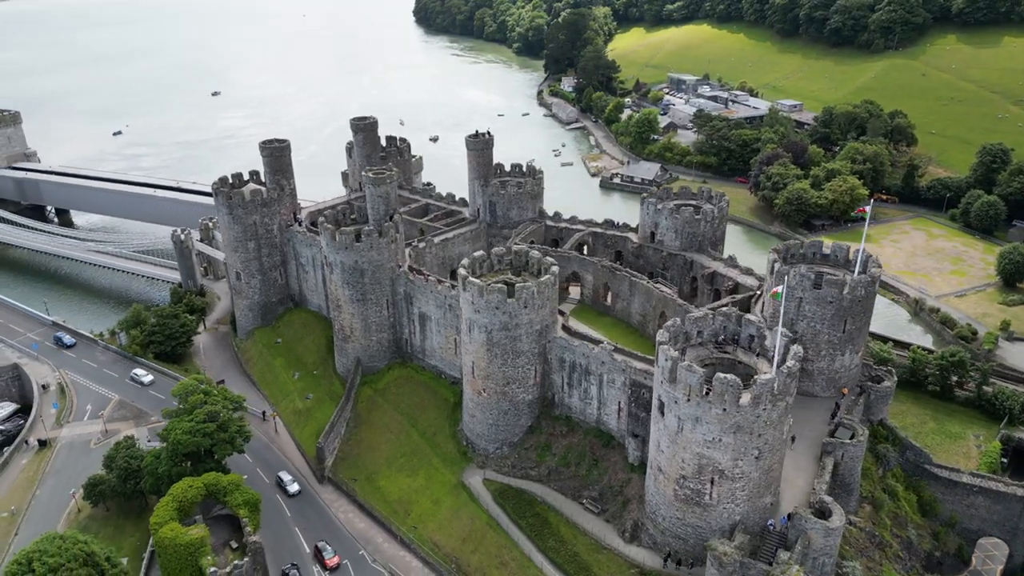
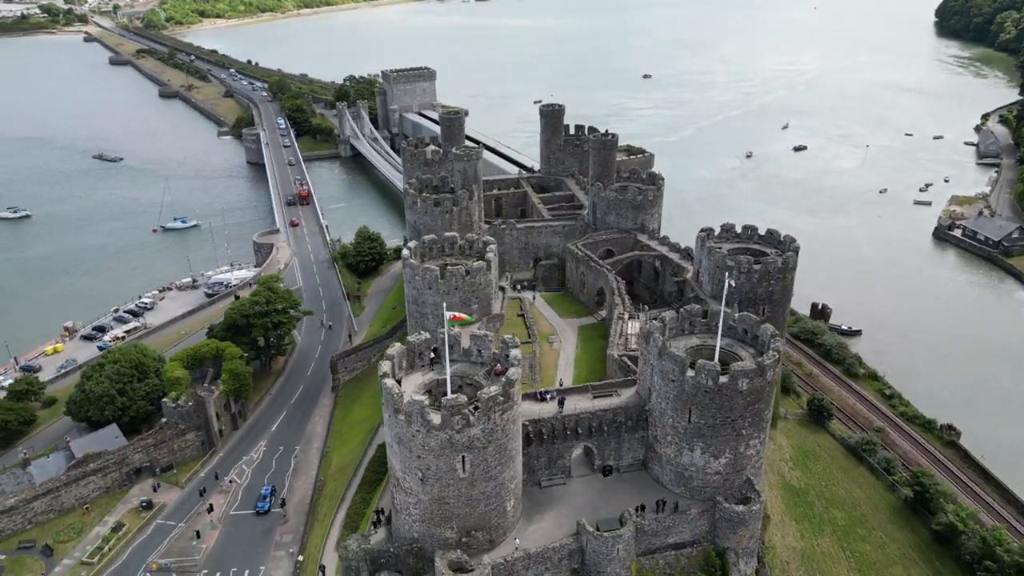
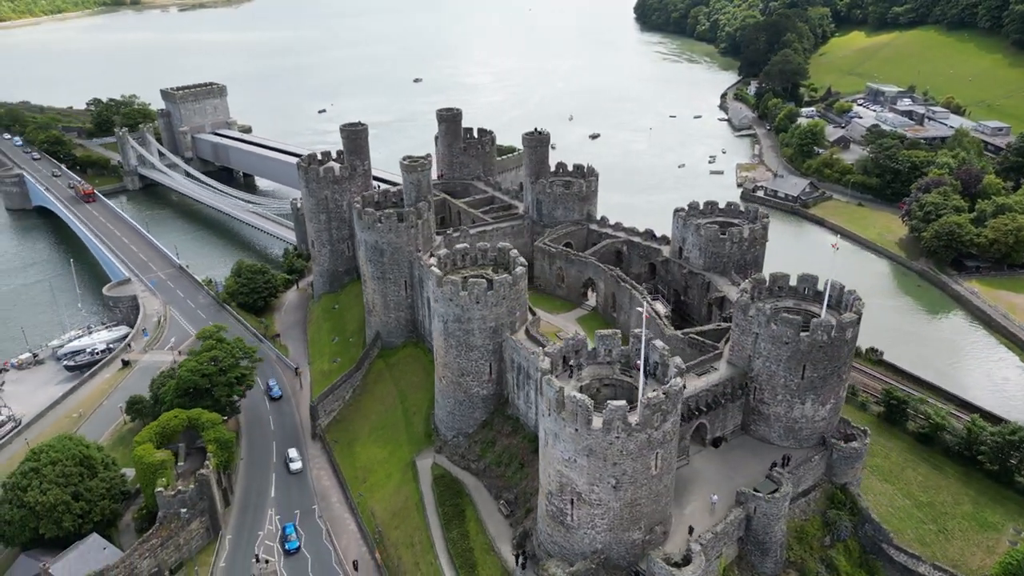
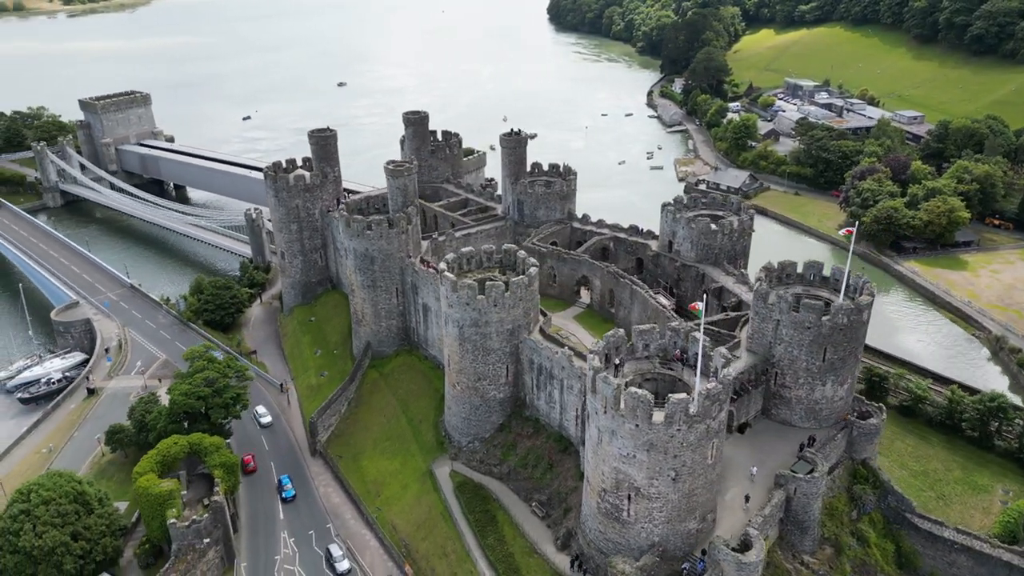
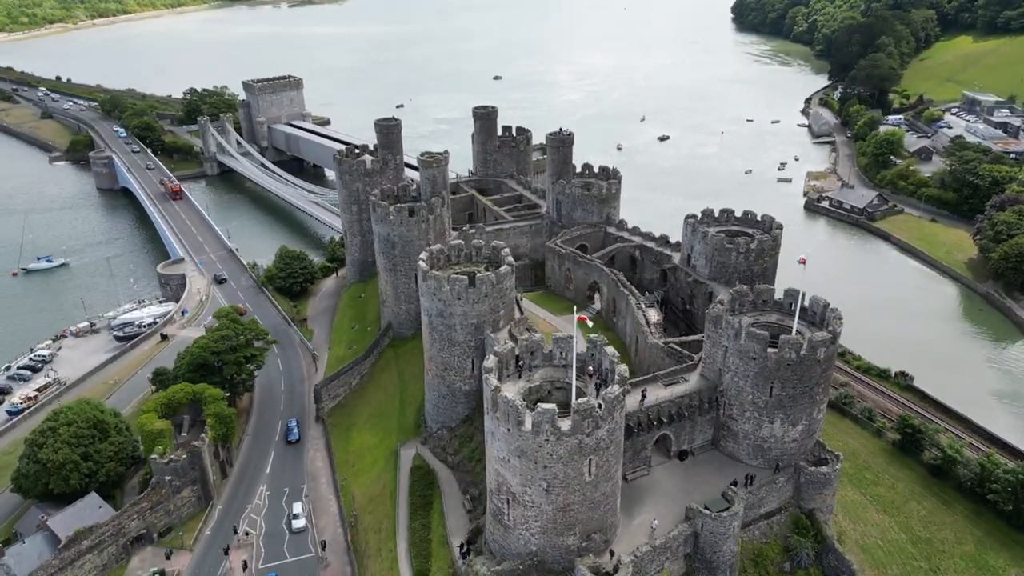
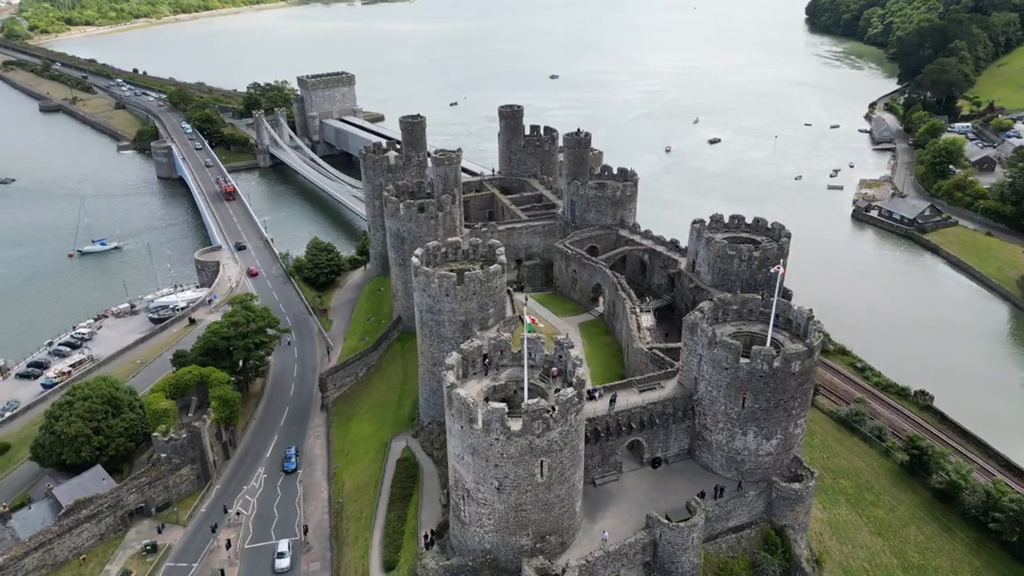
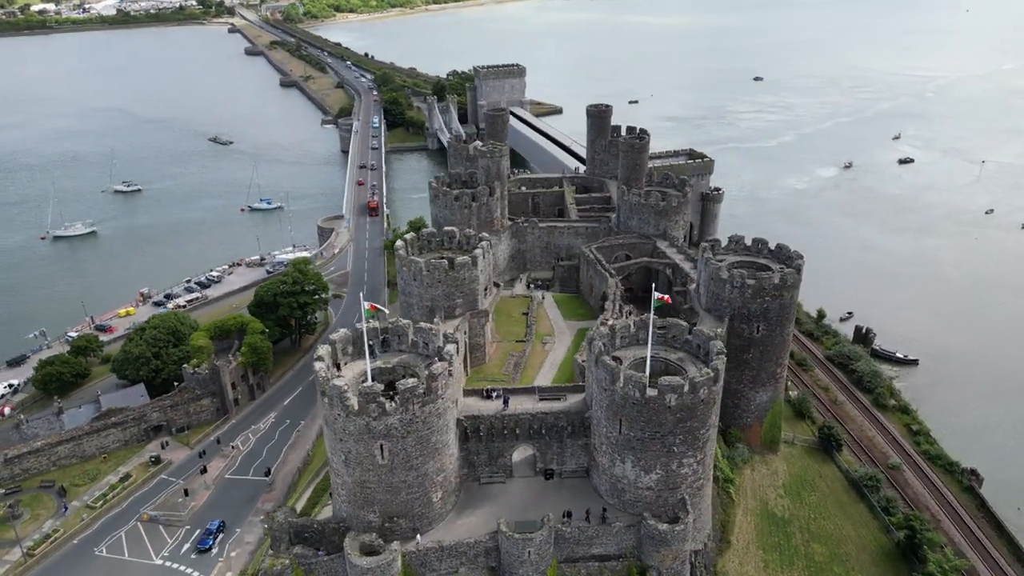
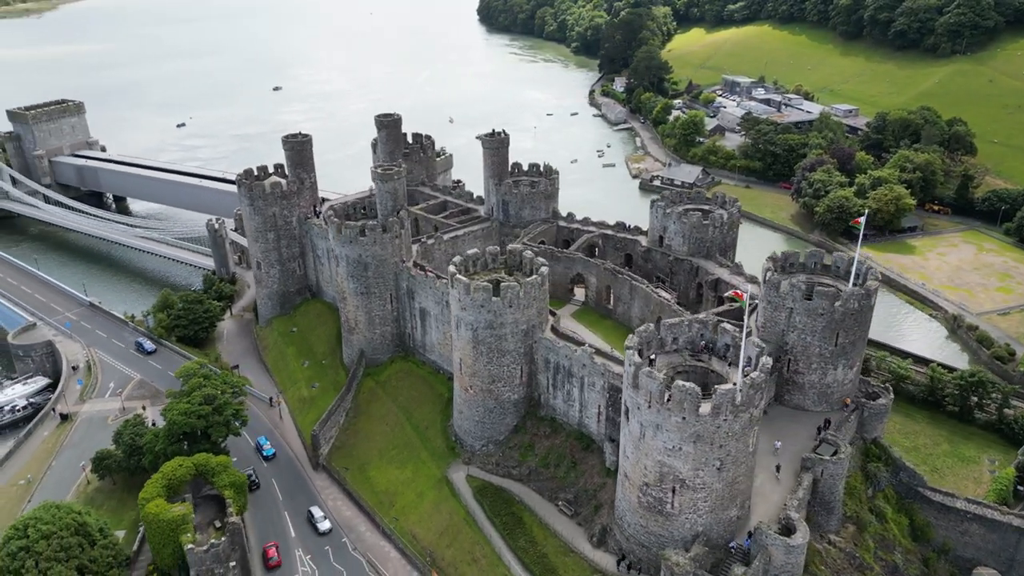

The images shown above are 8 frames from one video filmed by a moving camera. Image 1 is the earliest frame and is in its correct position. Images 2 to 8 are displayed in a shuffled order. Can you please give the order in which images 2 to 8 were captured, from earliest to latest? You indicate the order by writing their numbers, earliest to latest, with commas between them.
8, 4, 3, 5, 6, 2, 7
